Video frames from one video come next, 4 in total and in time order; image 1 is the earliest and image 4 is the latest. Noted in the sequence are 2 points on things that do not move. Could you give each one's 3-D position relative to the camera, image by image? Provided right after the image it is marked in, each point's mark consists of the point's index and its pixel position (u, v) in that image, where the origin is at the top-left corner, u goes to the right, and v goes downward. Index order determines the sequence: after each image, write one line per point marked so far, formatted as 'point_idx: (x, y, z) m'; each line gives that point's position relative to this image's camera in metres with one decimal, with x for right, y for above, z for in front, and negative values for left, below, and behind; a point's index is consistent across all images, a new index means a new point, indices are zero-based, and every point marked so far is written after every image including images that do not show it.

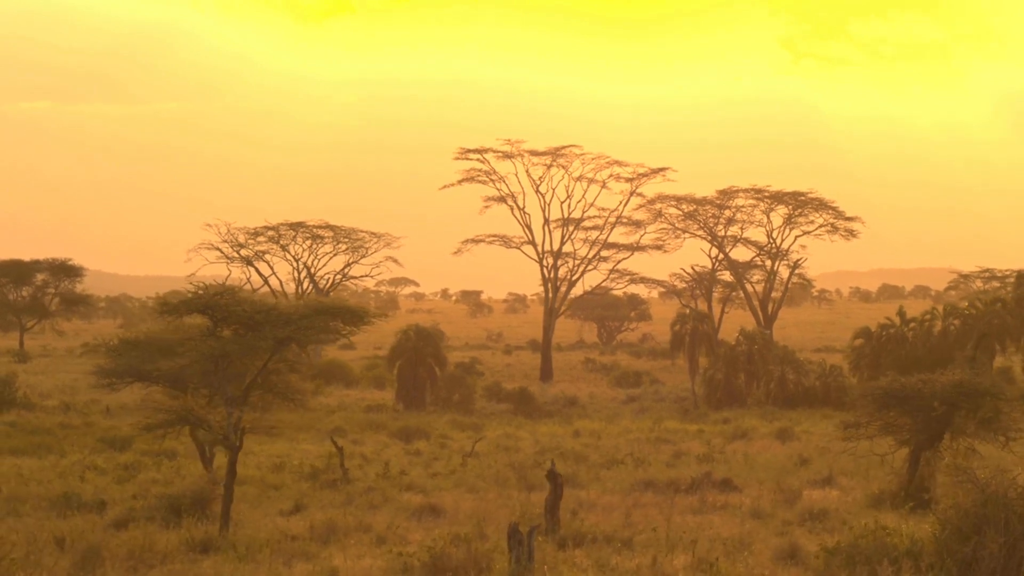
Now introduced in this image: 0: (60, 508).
0: (-5.7, -2.7, +10.4) m
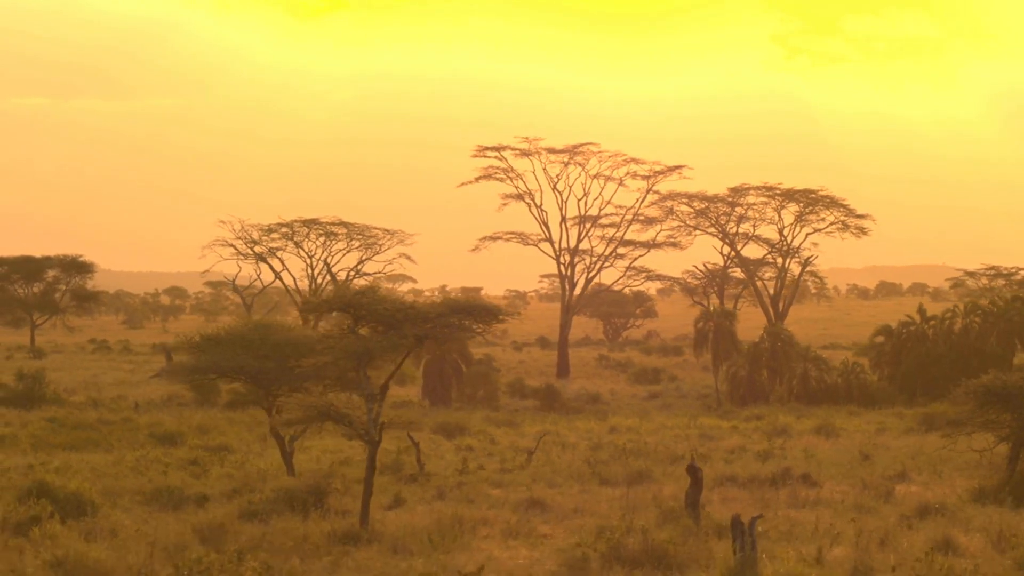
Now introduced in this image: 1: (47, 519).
0: (-4.5, -2.7, +10.7) m
1: (-4.7, -2.4, +8.5) m
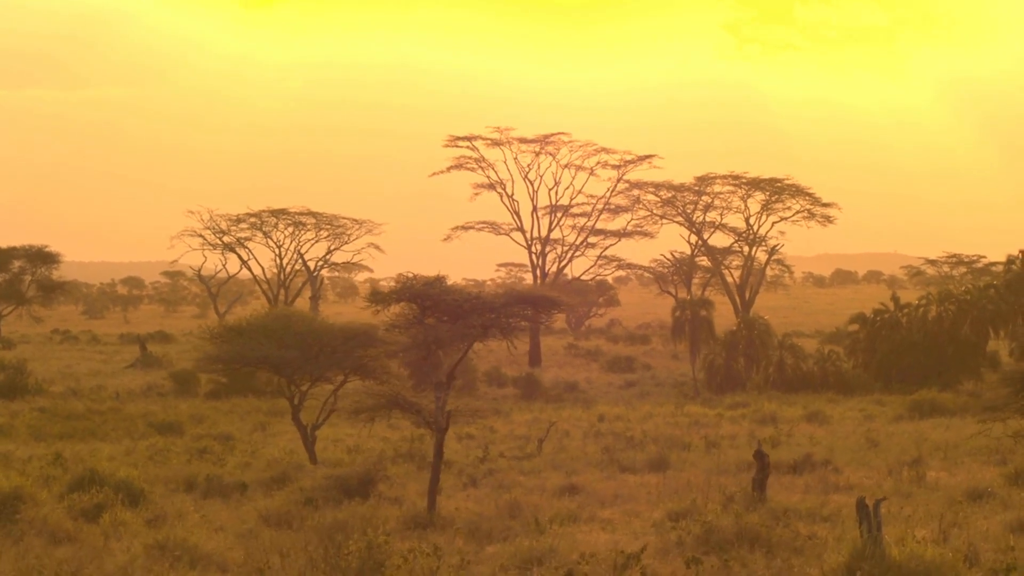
0: (-4.0, -2.6, +10.7) m
1: (-4.1, -2.2, +8.5) m
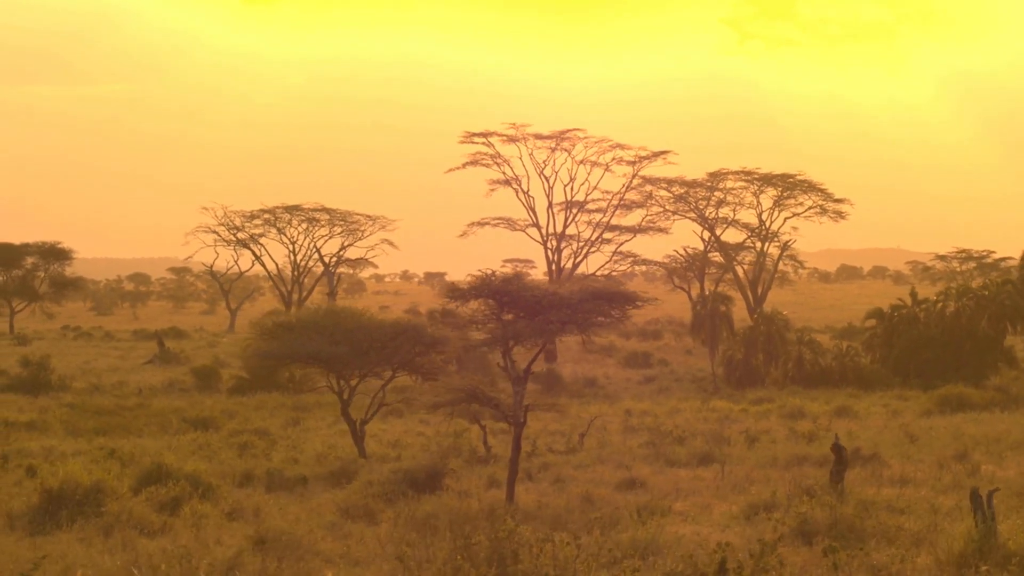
0: (-3.2, -2.5, +10.9) m
1: (-3.4, -2.2, +8.7) m
